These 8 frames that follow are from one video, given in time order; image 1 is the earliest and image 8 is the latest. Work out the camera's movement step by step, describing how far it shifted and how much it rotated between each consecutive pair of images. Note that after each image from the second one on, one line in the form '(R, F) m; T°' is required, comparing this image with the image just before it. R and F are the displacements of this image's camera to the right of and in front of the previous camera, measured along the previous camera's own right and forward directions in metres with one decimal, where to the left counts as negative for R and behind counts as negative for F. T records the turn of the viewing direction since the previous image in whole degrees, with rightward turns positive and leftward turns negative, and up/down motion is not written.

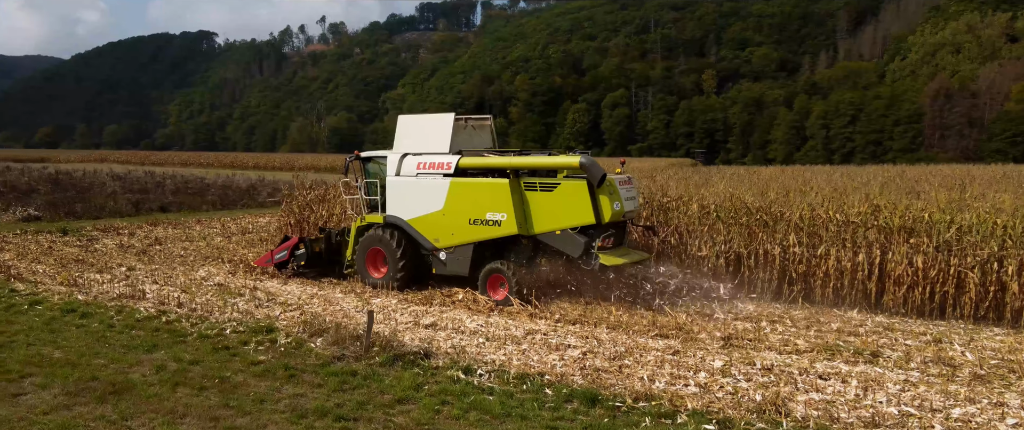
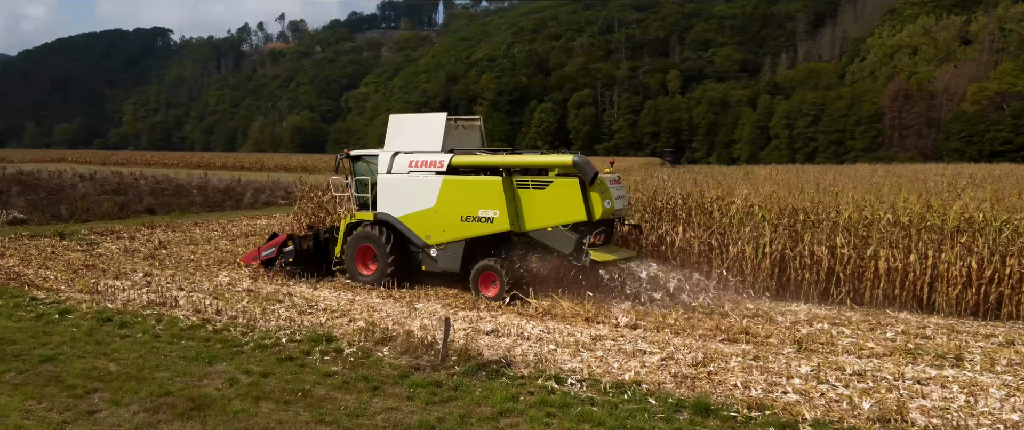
(-1.0, +0.2) m; +3°
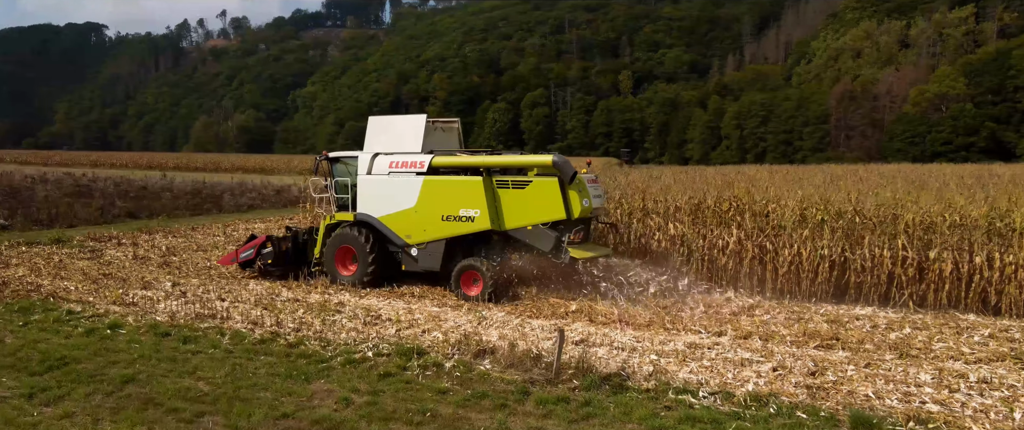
(-1.3, +0.3) m; +4°
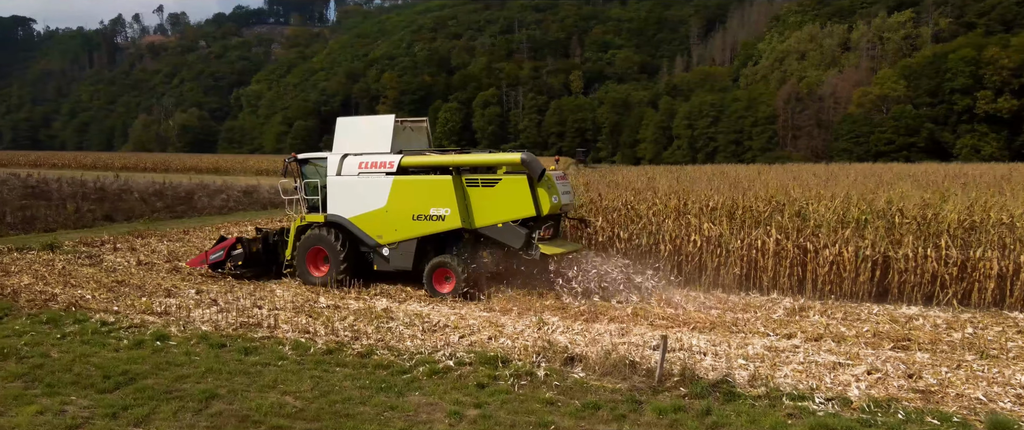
(-1.2, +0.3) m; +4°
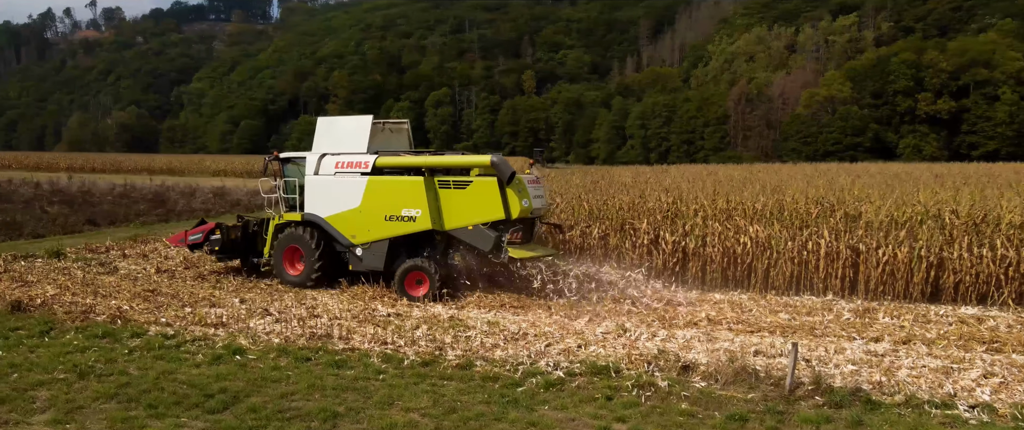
(-1.3, +0.3) m; +4°
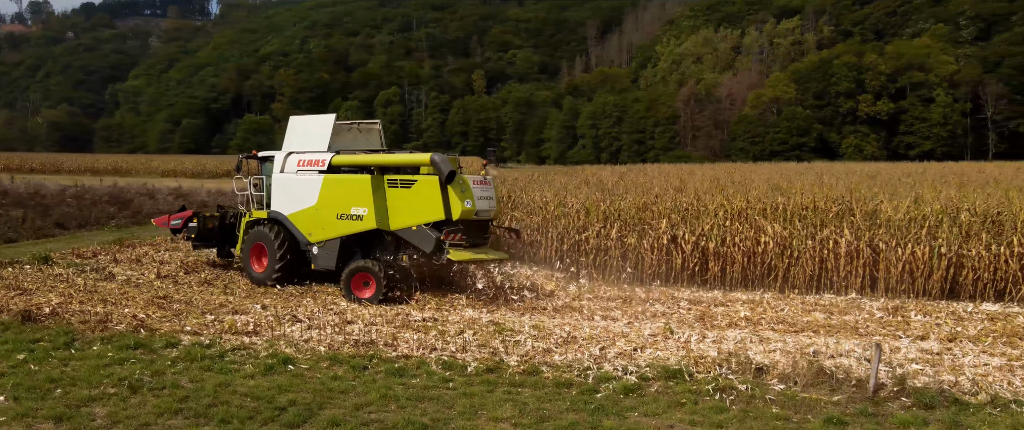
(-1.0, +0.2) m; +4°
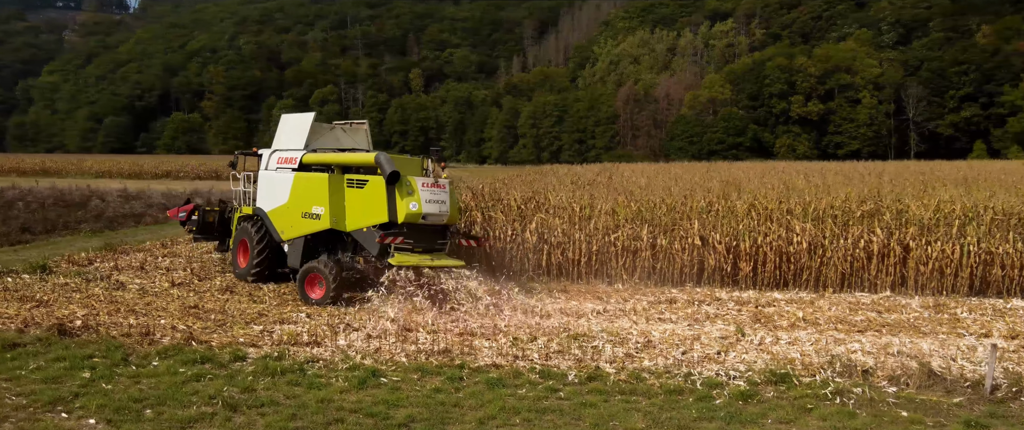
(-1.3, +0.3) m; +5°
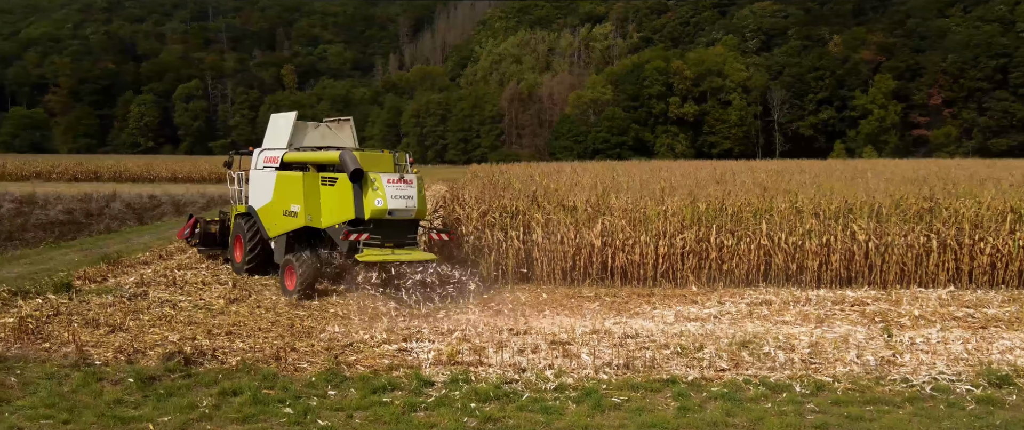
(-2.6, +0.7) m; +9°
